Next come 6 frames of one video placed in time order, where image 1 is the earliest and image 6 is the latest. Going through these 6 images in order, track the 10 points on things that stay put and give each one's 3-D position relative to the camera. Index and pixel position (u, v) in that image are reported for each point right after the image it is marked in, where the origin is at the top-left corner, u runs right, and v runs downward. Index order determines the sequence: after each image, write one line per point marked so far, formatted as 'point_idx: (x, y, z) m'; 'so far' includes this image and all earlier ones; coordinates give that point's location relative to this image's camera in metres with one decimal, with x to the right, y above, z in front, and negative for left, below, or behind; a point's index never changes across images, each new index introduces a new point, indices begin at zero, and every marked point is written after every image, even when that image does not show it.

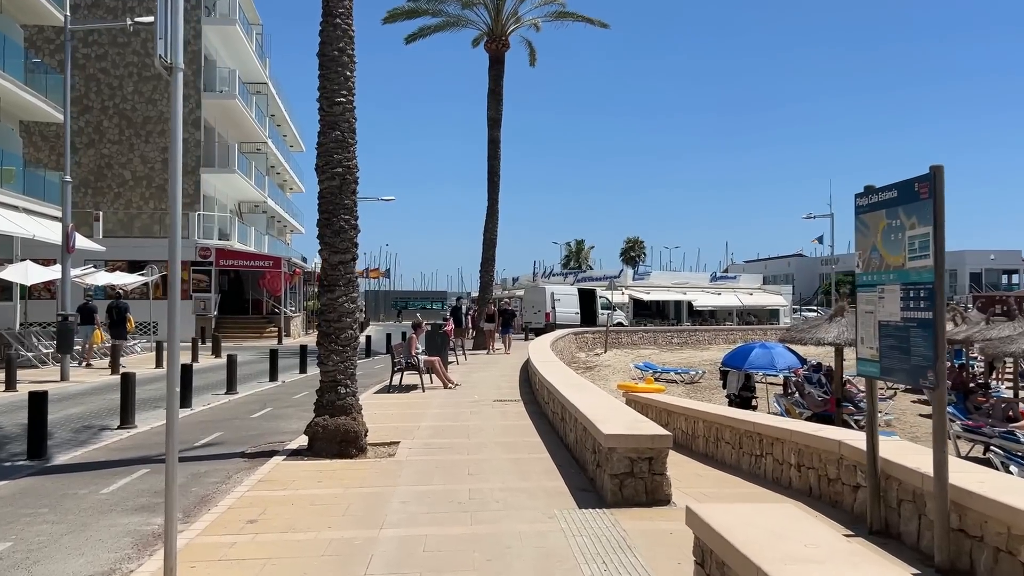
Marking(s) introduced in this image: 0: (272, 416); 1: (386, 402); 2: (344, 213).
0: (-3.2, -1.7, +11.2) m
1: (-1.9, -1.7, +12.5) m
2: (-1.7, +0.7, +8.4) m
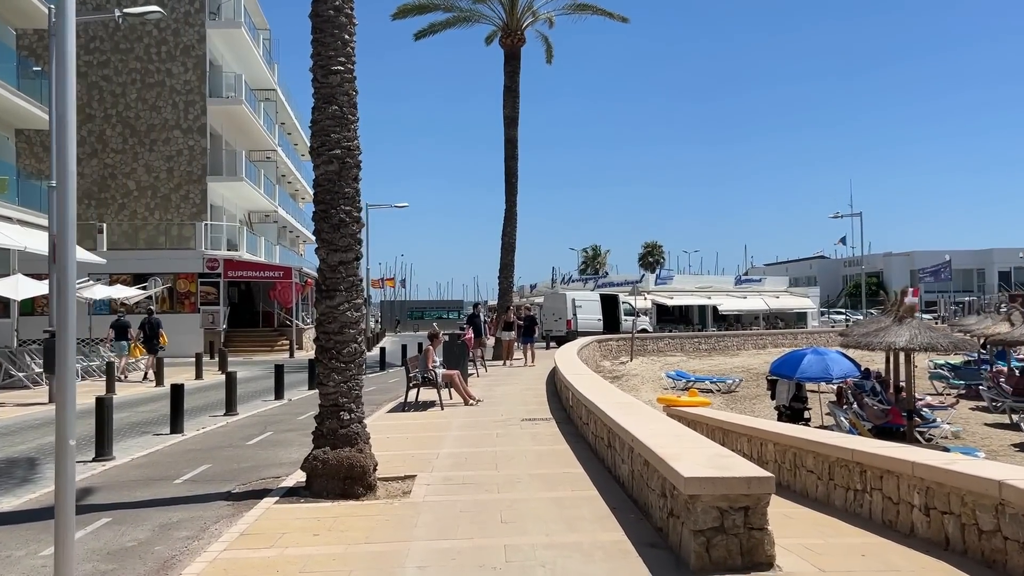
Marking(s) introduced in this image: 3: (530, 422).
0: (-2.8, -1.8, +9.9) m
1: (-1.5, -1.8, +11.1) m
2: (-1.4, +0.7, +7.0) m
3: (+0.2, -1.7, +10.5) m
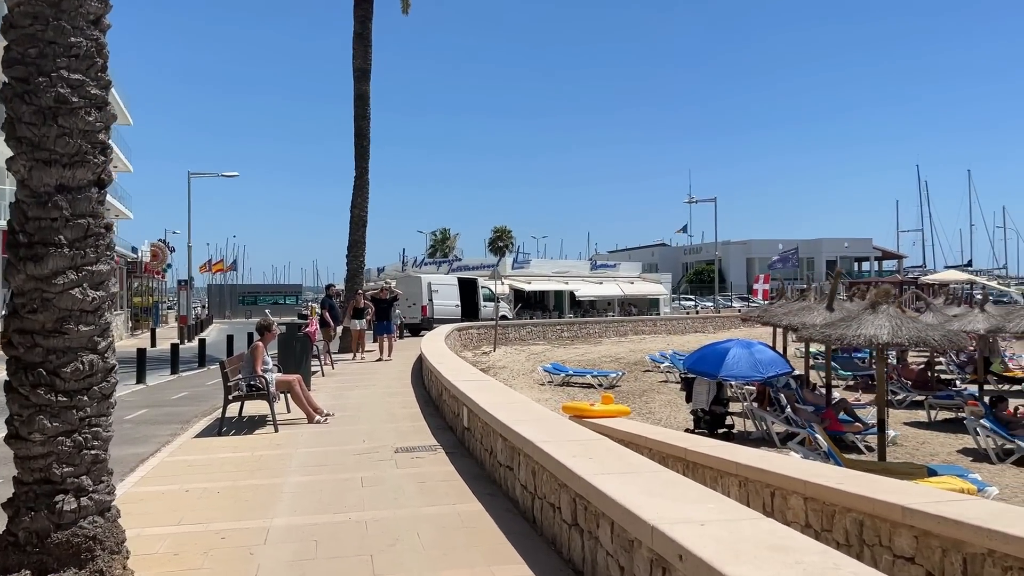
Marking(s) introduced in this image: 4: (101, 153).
0: (-3.8, -1.6, +6.0) m
1: (-2.7, -1.5, +7.5) m
2: (-1.8, +0.9, +3.4) m
3: (-0.9, -1.5, +7.3) m
4: (-1.7, +0.6, +3.6) m
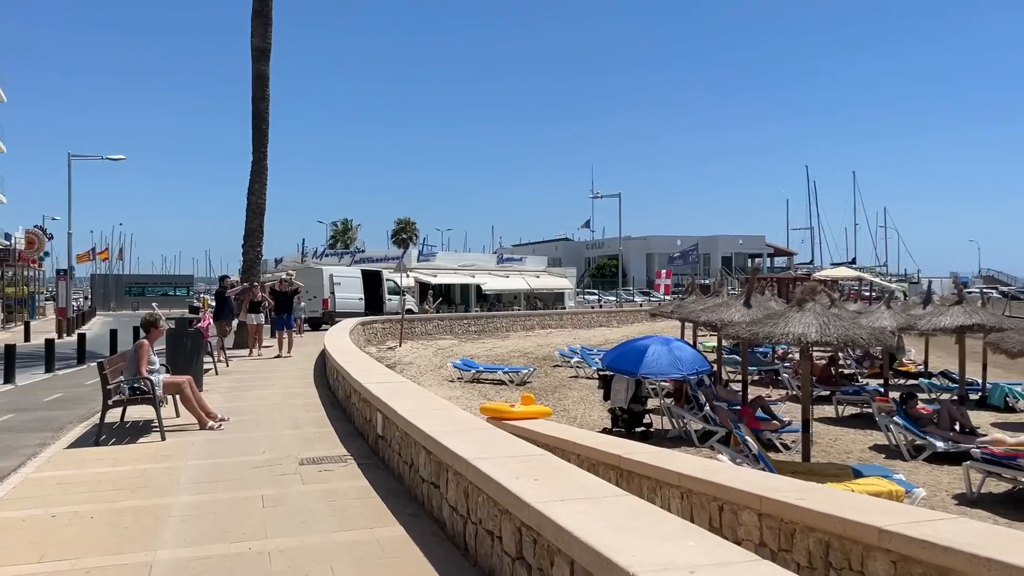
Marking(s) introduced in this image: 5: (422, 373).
0: (-4.2, -1.5, +5.0) m
1: (-3.3, -1.4, +6.5) m
2: (-2.0, +0.9, +2.6) m
3: (-1.5, -1.4, +6.5) m
4: (-1.9, +0.6, +2.8) m
5: (-2.1, -2.0, +19.9) m
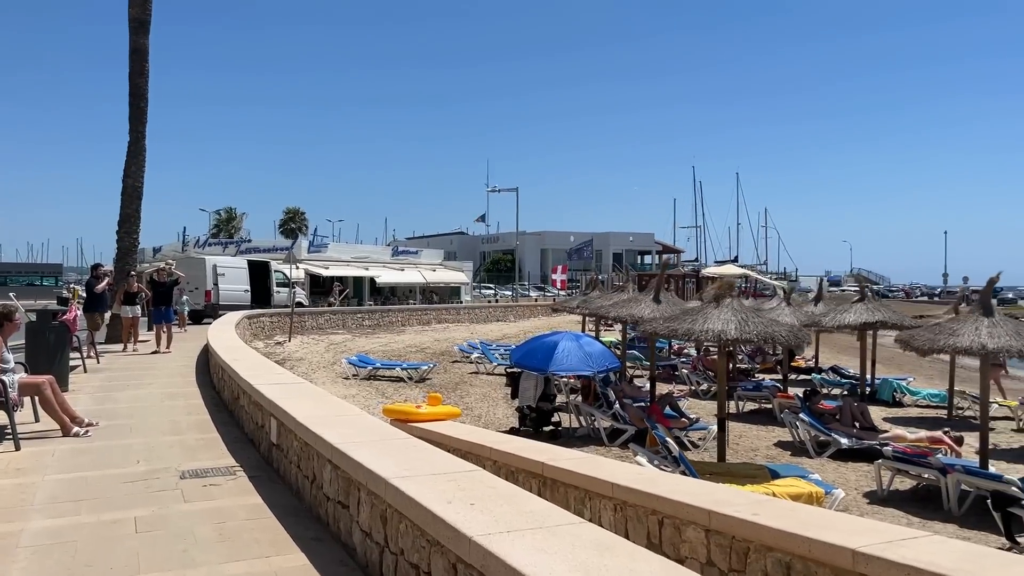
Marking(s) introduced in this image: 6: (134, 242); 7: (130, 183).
0: (-4.6, -1.4, +3.8) m
1: (-3.9, -1.4, +5.5) m
2: (-2.0, +1.0, +1.8) m
3: (-2.1, -1.3, +5.7) m
4: (-2.0, +0.6, +1.9) m
5: (-4.4, -1.8, +18.9) m
6: (-8.3, +1.1, +18.7) m
7: (-8.4, +2.4, +18.7) m
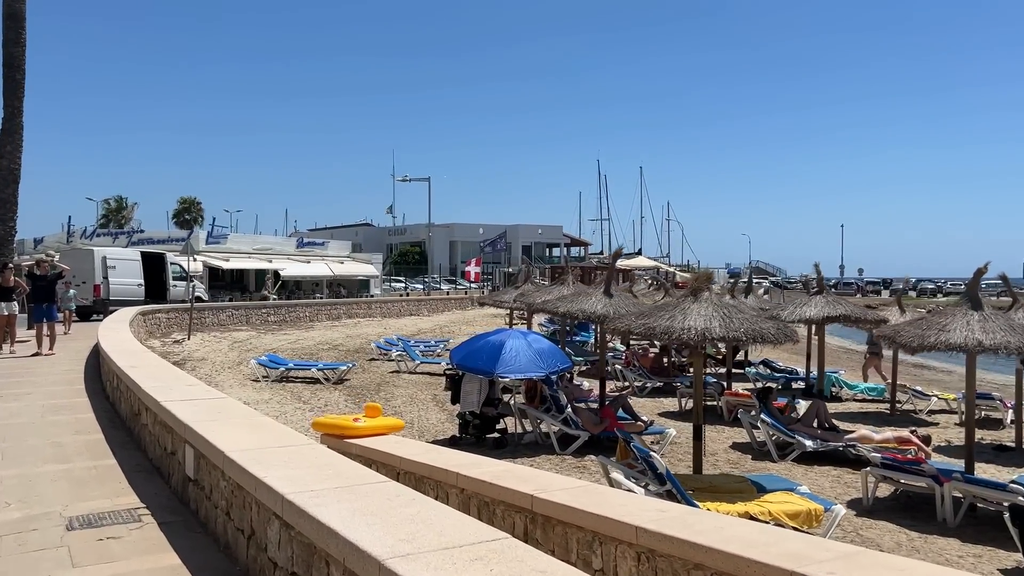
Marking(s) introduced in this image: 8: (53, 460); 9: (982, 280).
0: (-4.4, -1.4, +2.2) m
1: (-3.9, -1.3, +4.0) m
2: (-1.7, +1.0, +0.4) m
3: (-2.2, -1.3, +4.4) m
4: (-1.6, +0.6, +0.6) m
5: (-5.9, -1.7, +17.2) m
6: (-9.8, +1.2, +16.5) m
7: (-9.9, +2.5, +16.5) m
8: (-3.5, -1.3, +6.4) m
9: (+4.6, +0.1, +8.3) m
